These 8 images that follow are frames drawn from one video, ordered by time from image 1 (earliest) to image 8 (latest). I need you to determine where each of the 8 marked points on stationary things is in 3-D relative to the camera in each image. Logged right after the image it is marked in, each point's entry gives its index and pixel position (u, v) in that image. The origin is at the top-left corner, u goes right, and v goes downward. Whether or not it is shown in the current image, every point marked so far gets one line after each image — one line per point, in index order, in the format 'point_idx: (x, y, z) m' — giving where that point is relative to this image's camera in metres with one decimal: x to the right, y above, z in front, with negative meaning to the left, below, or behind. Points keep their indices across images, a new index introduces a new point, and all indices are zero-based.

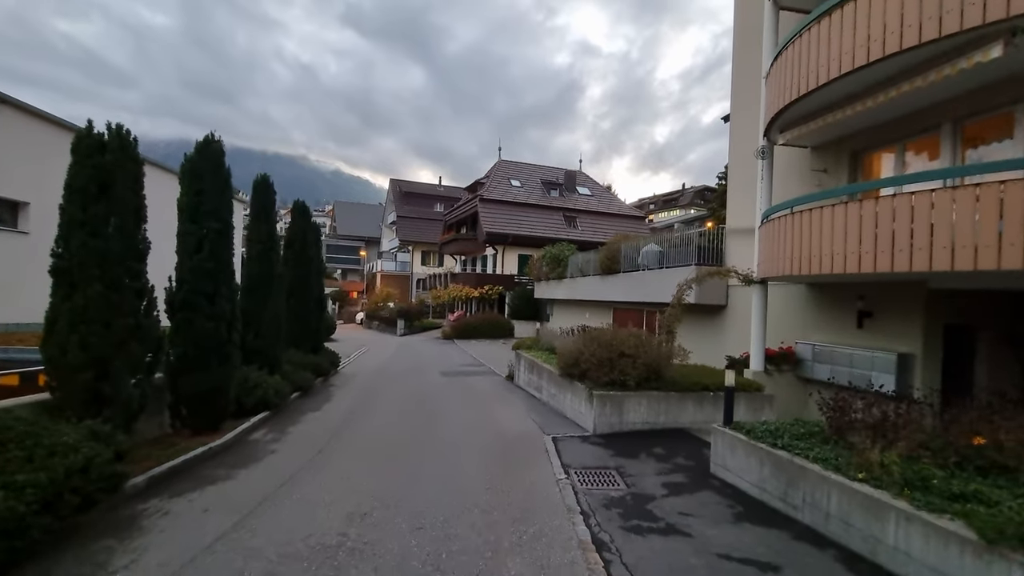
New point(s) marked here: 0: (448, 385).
0: (-1.8, -2.8, +14.2) m
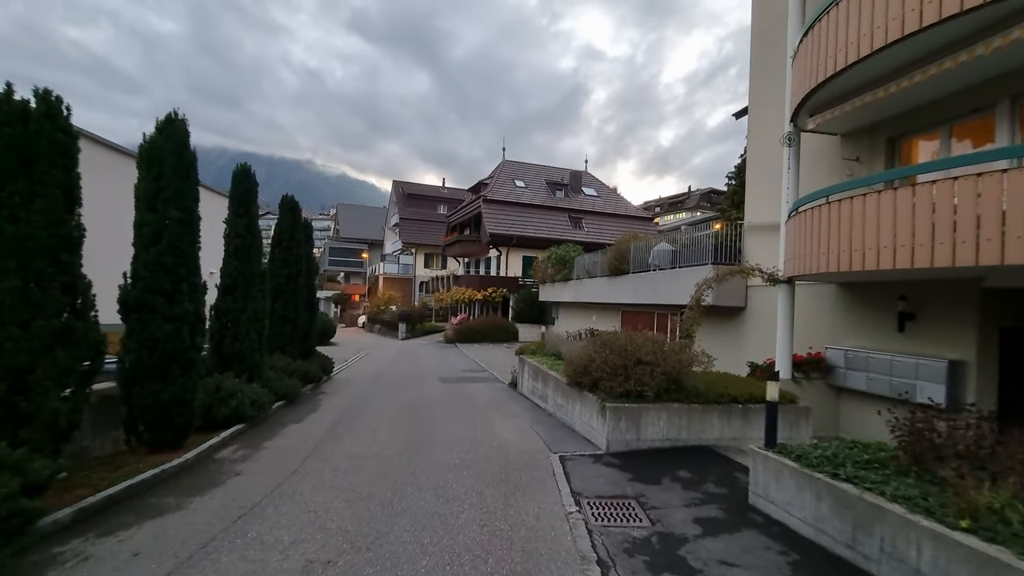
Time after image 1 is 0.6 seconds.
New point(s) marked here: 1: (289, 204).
0: (-1.7, -2.8, +13.3) m
1: (-5.9, +2.2, +12.9) m
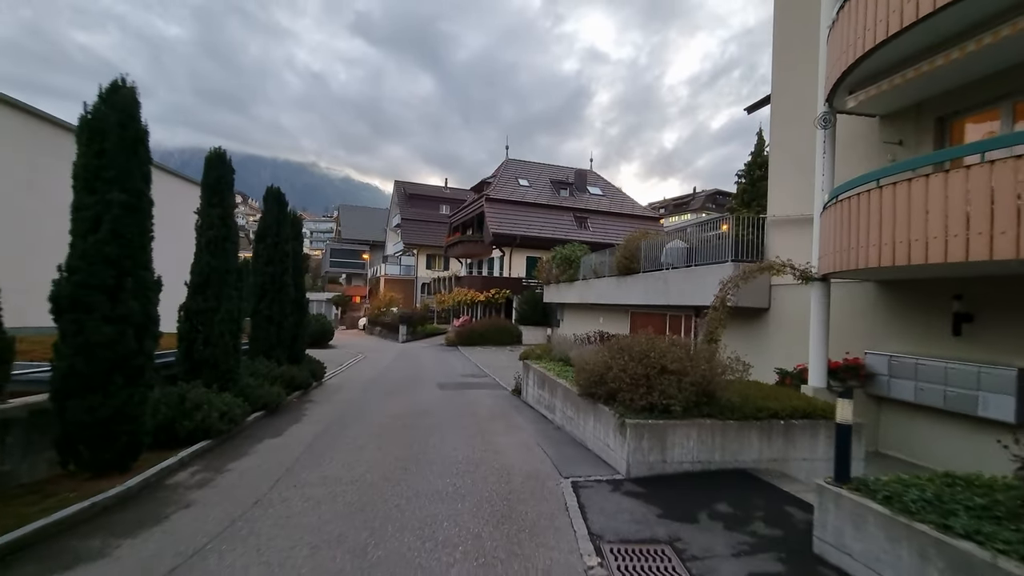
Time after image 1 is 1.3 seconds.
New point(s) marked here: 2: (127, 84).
0: (-1.6, -2.8, +12.2) m
1: (-5.8, +2.3, +11.9) m
2: (-4.6, +2.4, +5.8) m
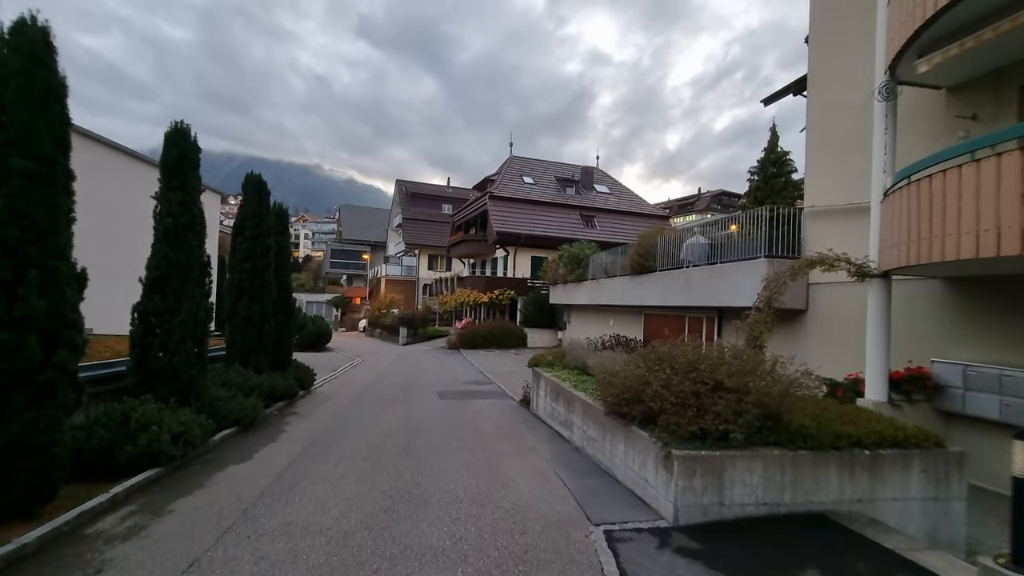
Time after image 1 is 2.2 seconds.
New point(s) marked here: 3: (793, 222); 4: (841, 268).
0: (-1.4, -2.8, +10.9) m
1: (-5.6, +2.3, +10.7) m
2: (-4.4, +2.5, +4.5) m
3: (+6.9, +1.6, +12.0) m
4: (+5.6, +0.3, +8.3) m
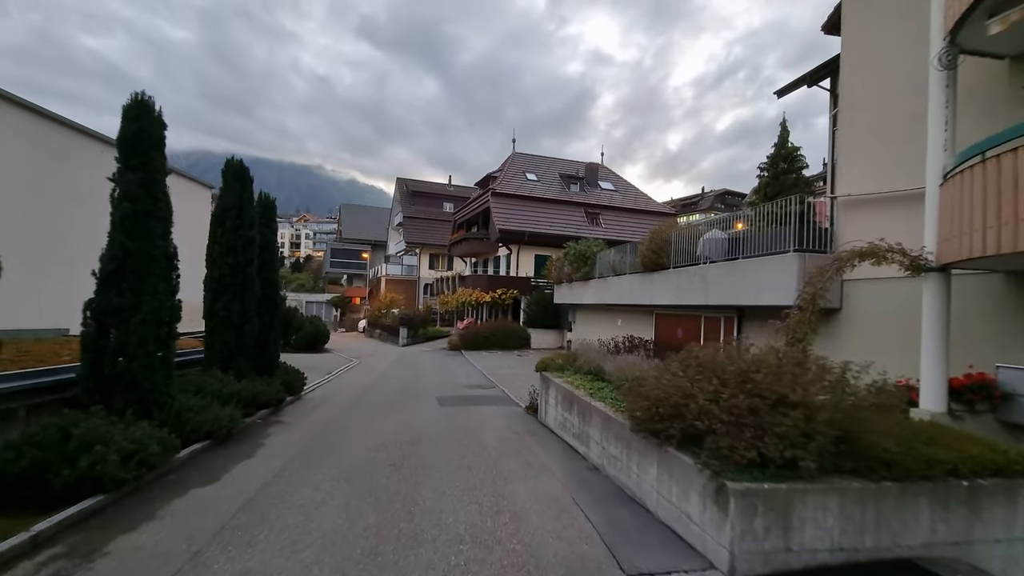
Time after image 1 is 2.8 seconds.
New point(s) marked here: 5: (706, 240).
0: (-1.3, -2.7, +10.0) m
1: (-5.5, +2.4, +9.7) m
2: (-4.3, +2.6, +3.6) m
3: (+7.0, +1.7, +11.0) m
4: (+5.7, +0.4, +7.3) m
5: (+5.5, +1.4, +13.9) m
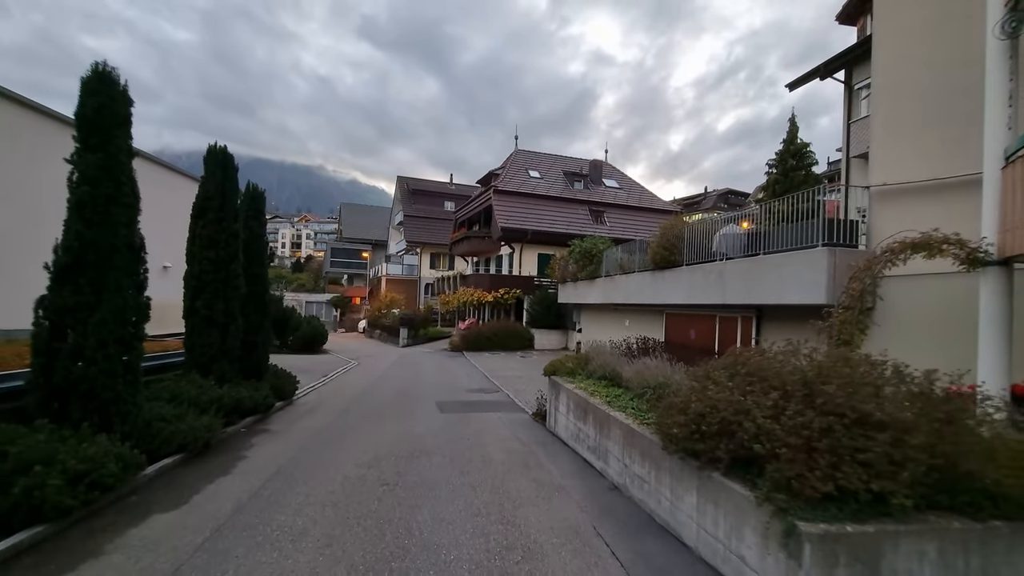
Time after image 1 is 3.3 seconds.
0: (-1.2, -2.6, +9.2) m
1: (-5.4, +2.4, +9.0) m
2: (-4.2, +2.6, +2.8) m
3: (+7.2, +1.8, +10.2) m
4: (+5.8, +0.5, +6.5) m
5: (+5.7, +1.4, +13.1) m
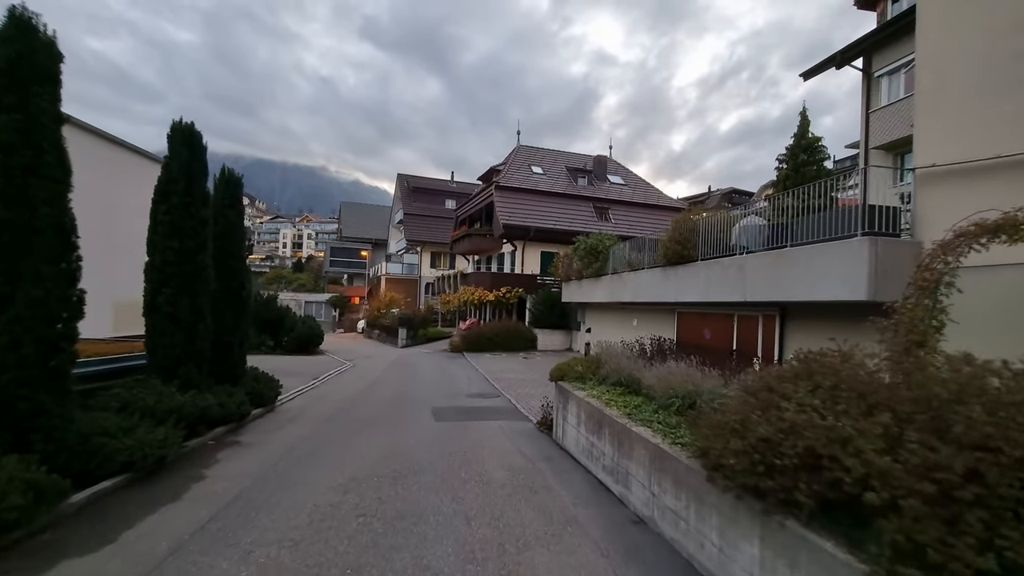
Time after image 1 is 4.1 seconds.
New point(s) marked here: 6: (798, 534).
0: (-1.2, -2.5, +8.2) m
1: (-5.3, +2.5, +8.0) m
2: (-4.2, +2.7, +1.9) m
3: (+7.2, +1.9, +9.2) m
4: (+5.8, +0.6, +5.5) m
5: (+5.7, +1.5, +12.1) m
6: (+1.6, -1.4, +2.7) m
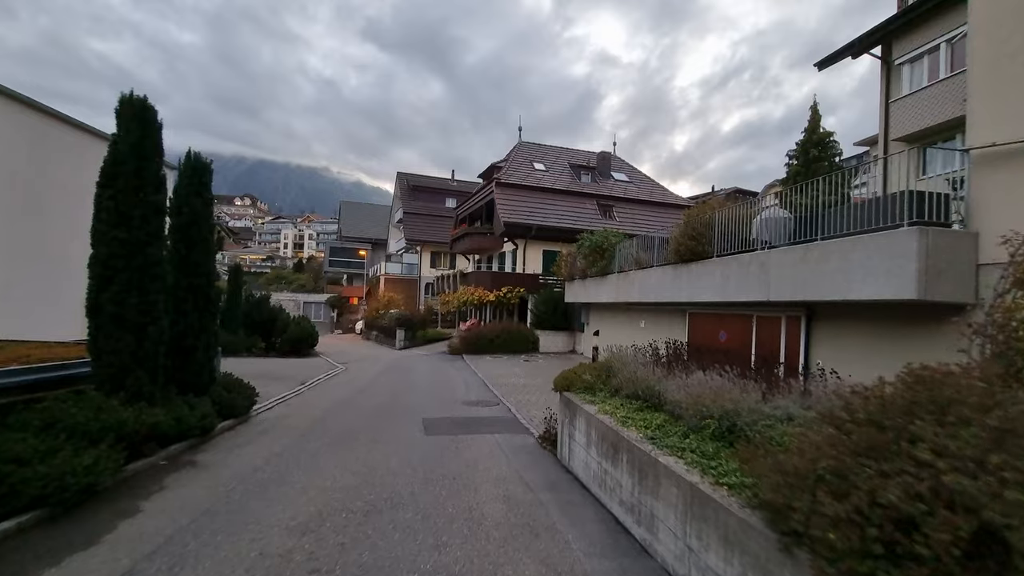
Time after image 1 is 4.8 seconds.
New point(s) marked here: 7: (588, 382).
0: (-1.2, -2.5, +7.2) m
1: (-5.3, +2.5, +7.0) m
2: (-4.2, +2.8, +0.8) m
3: (+7.2, +1.9, +8.1) m
4: (+5.8, +0.6, +4.5) m
5: (+5.7, +1.6, +11.0) m
6: (+1.6, -1.3, +1.7) m
7: (+1.1, -1.3, +7.0) m
